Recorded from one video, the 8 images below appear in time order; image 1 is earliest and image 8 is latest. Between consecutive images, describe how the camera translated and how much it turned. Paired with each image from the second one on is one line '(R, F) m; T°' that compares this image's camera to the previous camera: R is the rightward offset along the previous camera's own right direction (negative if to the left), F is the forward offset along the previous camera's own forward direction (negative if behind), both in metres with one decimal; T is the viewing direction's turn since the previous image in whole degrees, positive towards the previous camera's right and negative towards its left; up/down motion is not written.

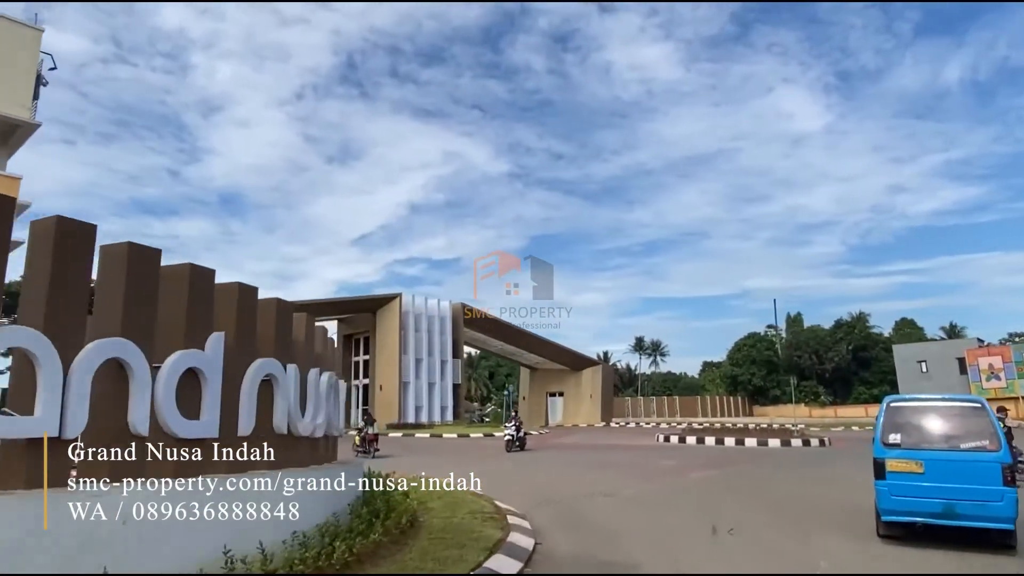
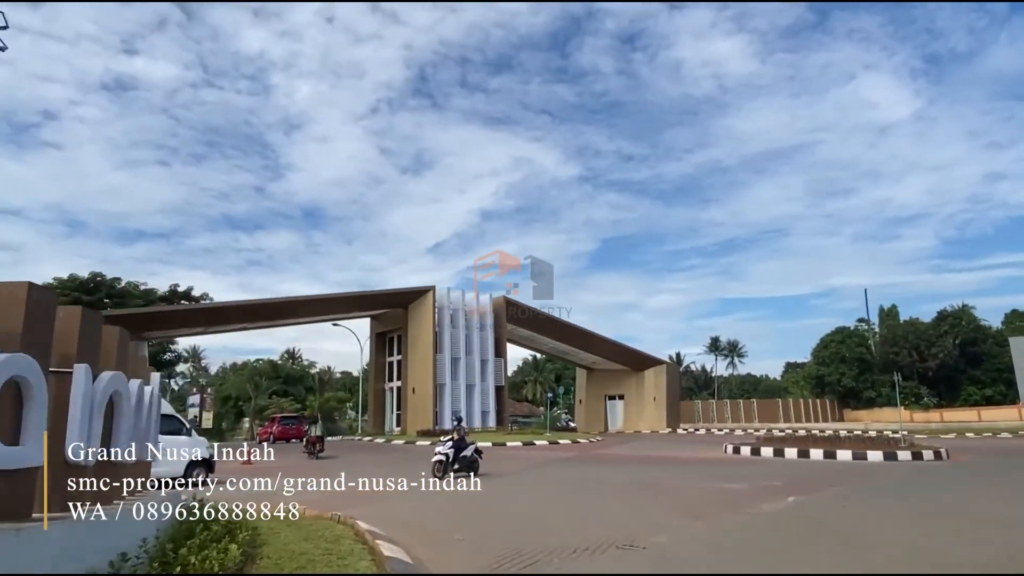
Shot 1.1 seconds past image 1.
(+1.2, +3.8) m; -6°
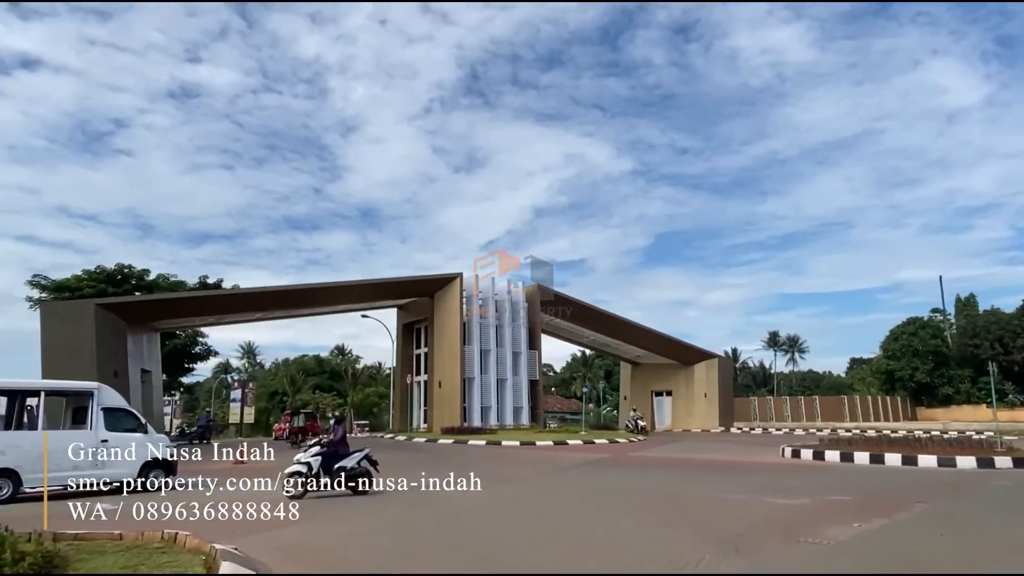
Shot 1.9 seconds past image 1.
(+0.8, +2.4) m; -4°
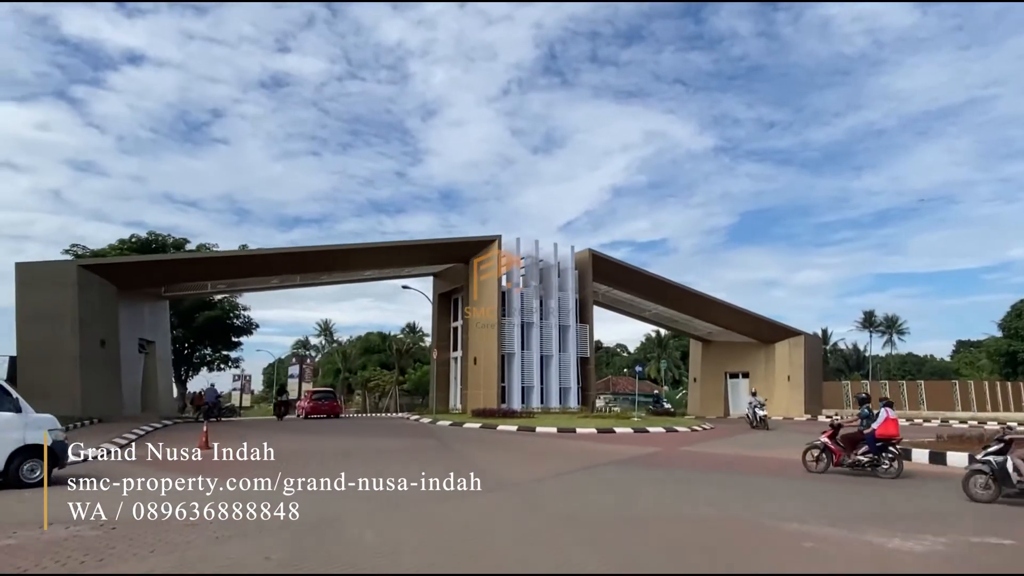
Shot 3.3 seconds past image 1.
(+1.2, +3.6) m; -6°
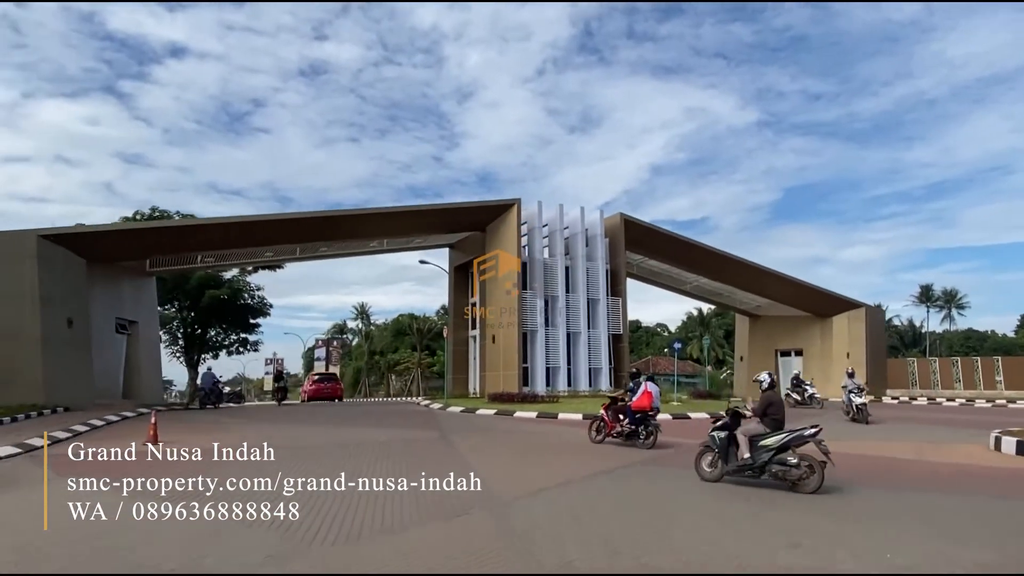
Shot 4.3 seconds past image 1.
(+0.6, +2.7) m; -3°
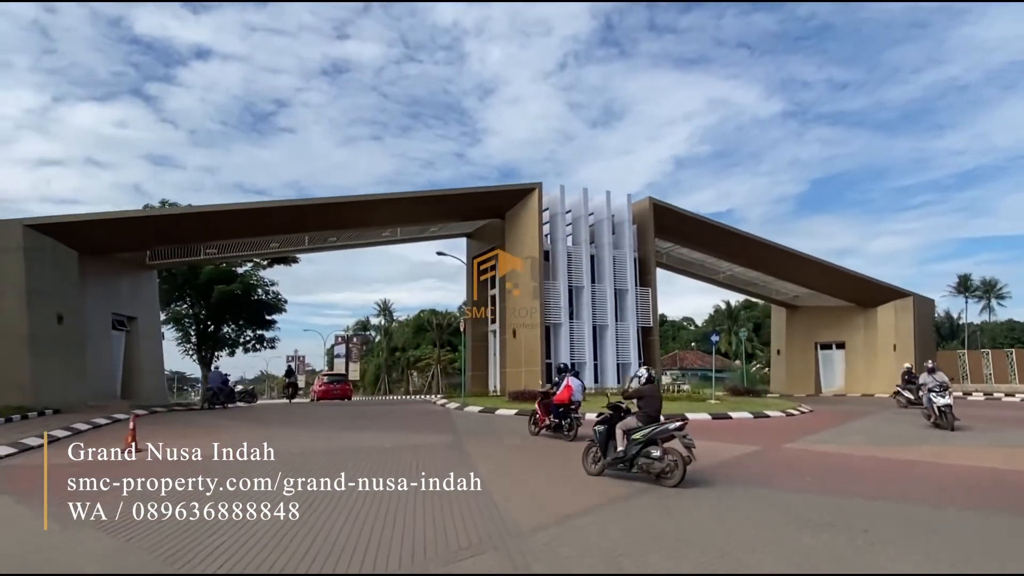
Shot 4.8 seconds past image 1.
(0.0, +1.5) m; -2°
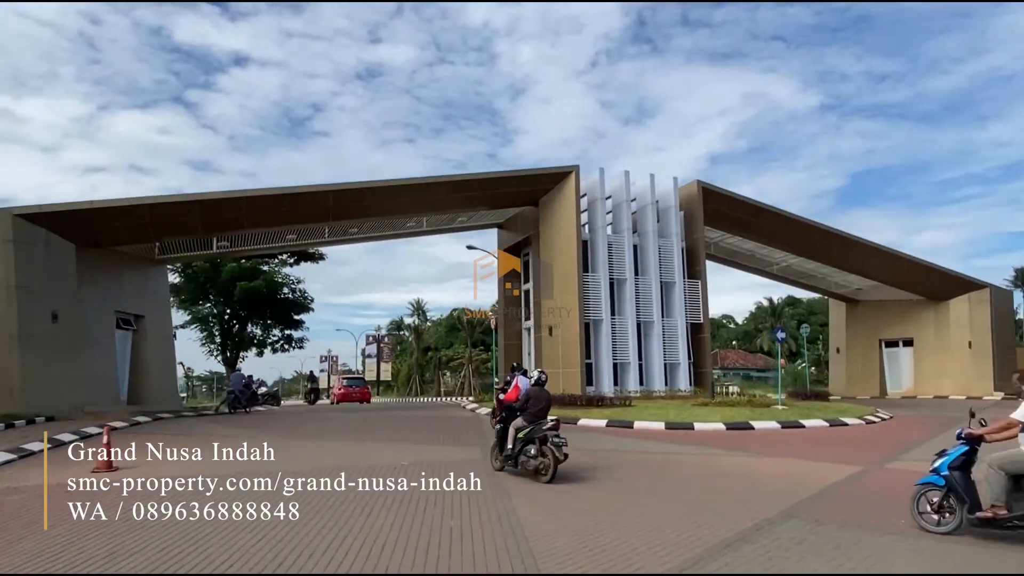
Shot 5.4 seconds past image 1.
(-0.1, +1.8) m; -3°
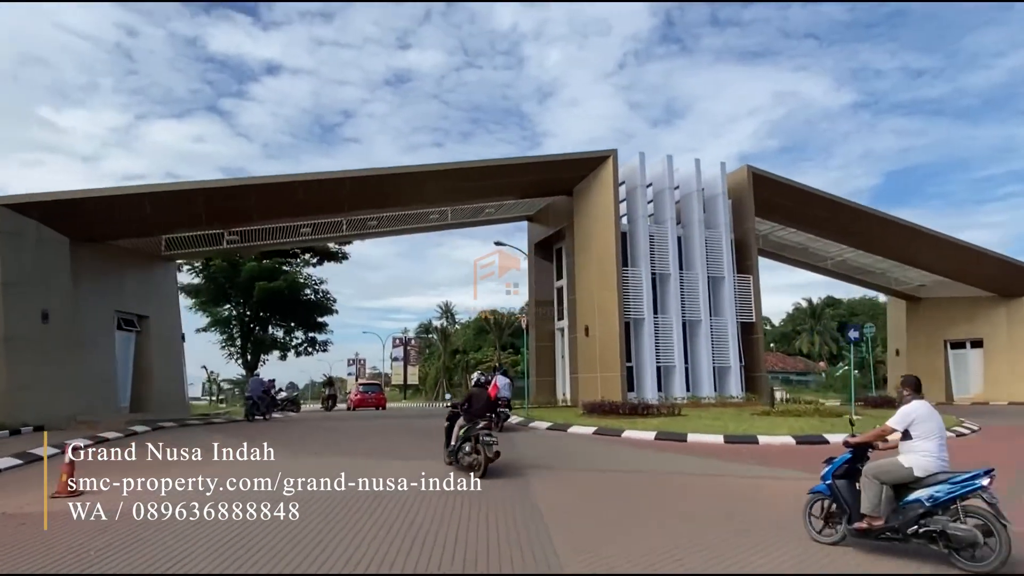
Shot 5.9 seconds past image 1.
(-0.1, +1.6) m; -2°
